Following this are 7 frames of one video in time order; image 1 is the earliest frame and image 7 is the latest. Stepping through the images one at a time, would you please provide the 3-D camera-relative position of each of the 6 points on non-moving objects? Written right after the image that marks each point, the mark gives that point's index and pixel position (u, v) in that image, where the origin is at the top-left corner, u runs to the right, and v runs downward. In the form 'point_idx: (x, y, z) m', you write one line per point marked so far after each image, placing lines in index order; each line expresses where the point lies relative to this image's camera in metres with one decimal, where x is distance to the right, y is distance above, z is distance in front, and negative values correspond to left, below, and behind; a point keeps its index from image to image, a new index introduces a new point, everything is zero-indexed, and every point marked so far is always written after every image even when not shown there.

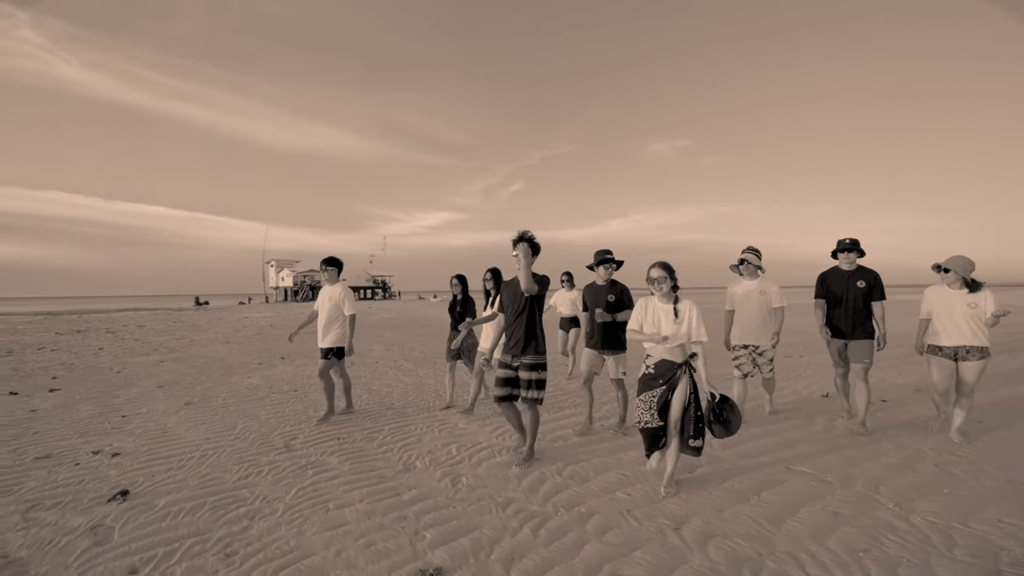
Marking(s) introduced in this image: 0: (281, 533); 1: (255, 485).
0: (-2.0, -2.1, +3.5) m
1: (-2.8, -2.1, +4.4) m
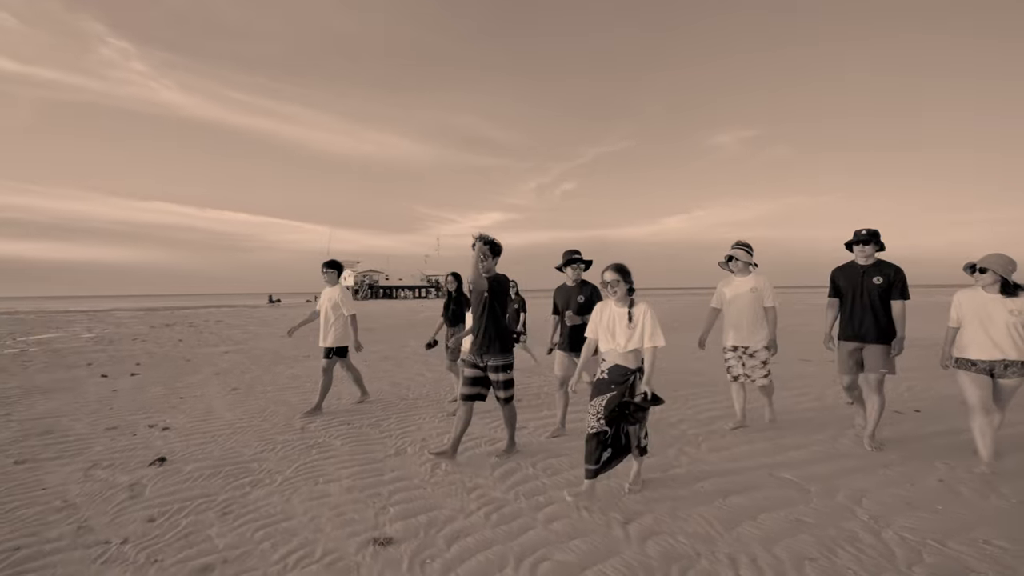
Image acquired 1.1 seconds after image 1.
0: (-2.4, -2.1, +4.1) m
1: (-3.0, -2.1, +5.0) m
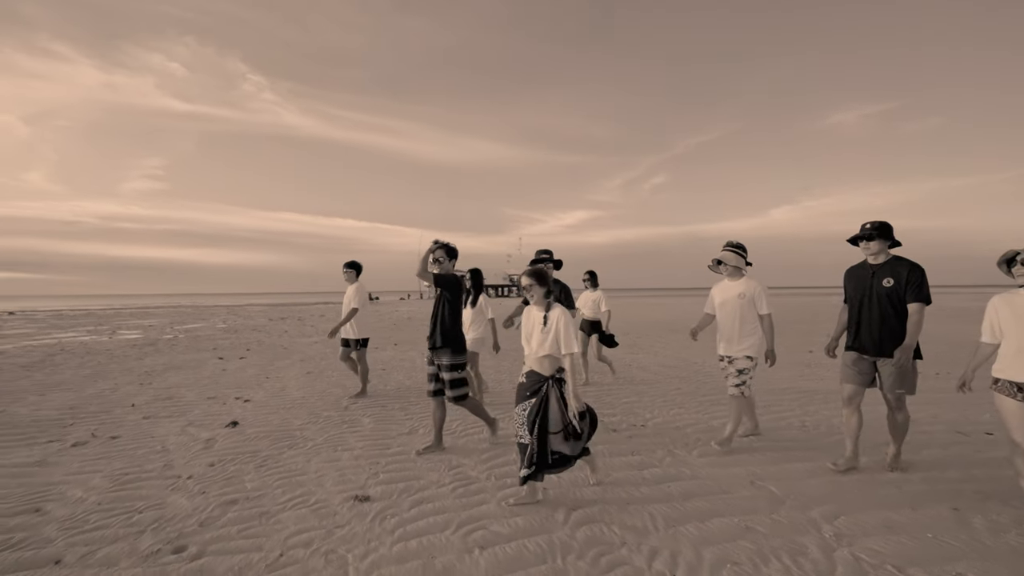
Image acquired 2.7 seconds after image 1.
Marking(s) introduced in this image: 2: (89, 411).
0: (-2.7, -2.1, +5.1) m
1: (-3.1, -2.1, +6.2) m
2: (-6.9, -2.0, +6.7) m
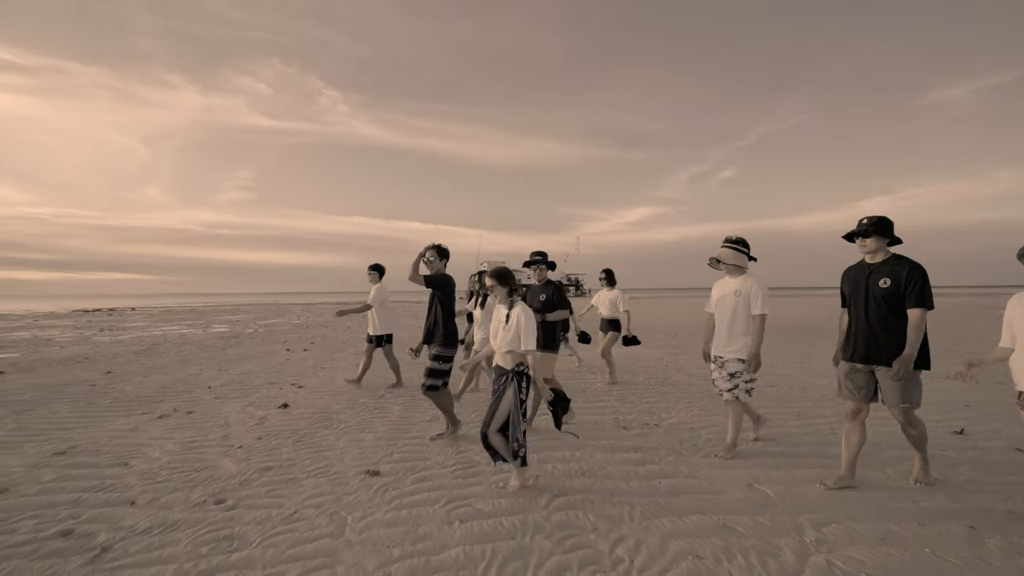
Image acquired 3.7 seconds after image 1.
0: (-2.6, -2.1, +5.8) m
1: (-2.9, -2.1, +6.9) m
2: (-6.6, -2.0, +8.0) m
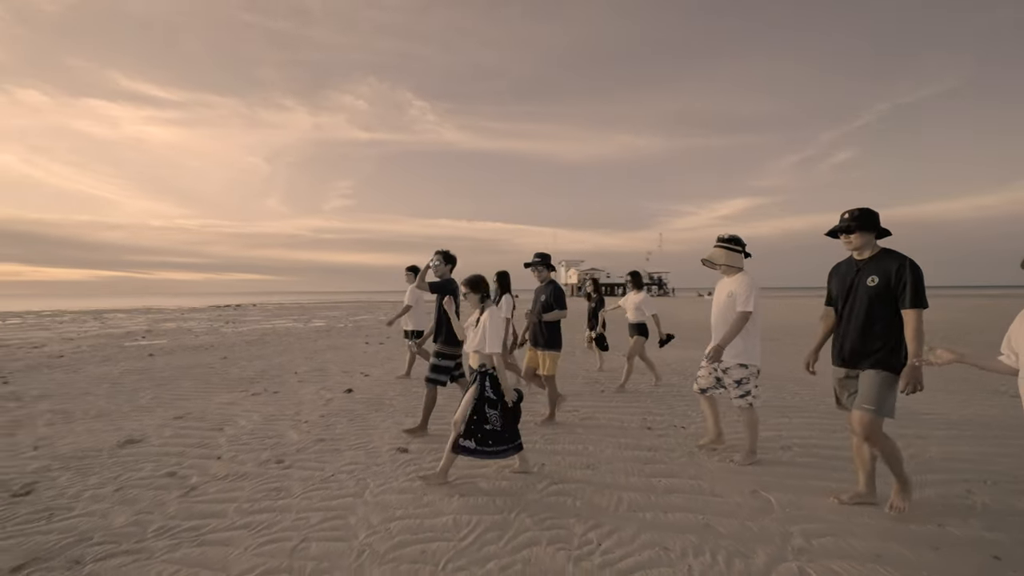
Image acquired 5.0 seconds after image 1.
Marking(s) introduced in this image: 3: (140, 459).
0: (-2.2, -2.1, +6.7) m
1: (-2.3, -2.1, +7.8) m
2: (-5.7, -2.0, +9.6) m
3: (-4.4, -2.0, +4.8) m
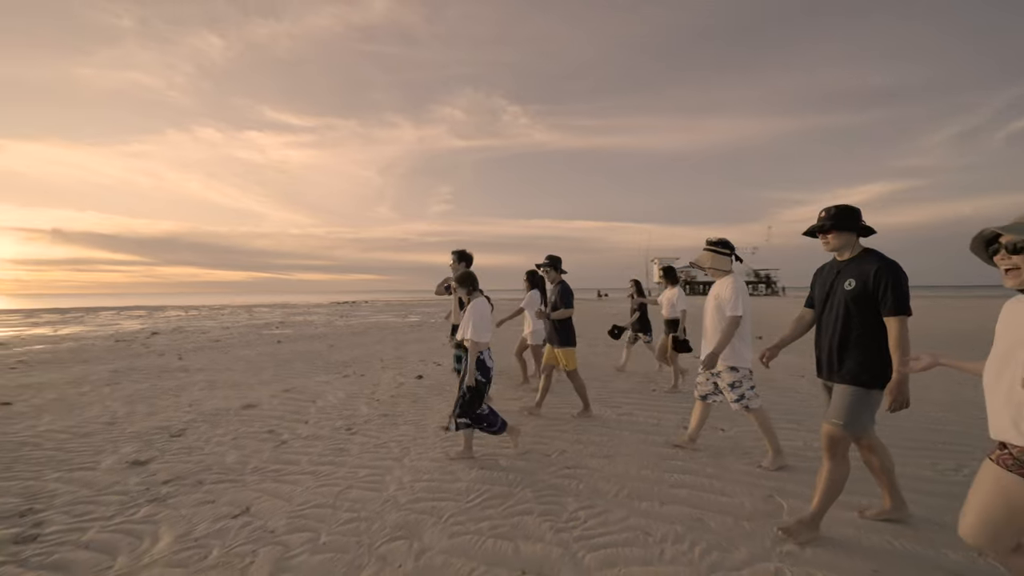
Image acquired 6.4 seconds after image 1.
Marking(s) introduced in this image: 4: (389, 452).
0: (-1.5, -2.1, +7.6) m
1: (-1.2, -2.1, +8.7) m
2: (-4.2, -2.0, +11.3) m
3: (-4.0, -2.0, +6.3) m
4: (-1.6, -2.1, +5.3) m
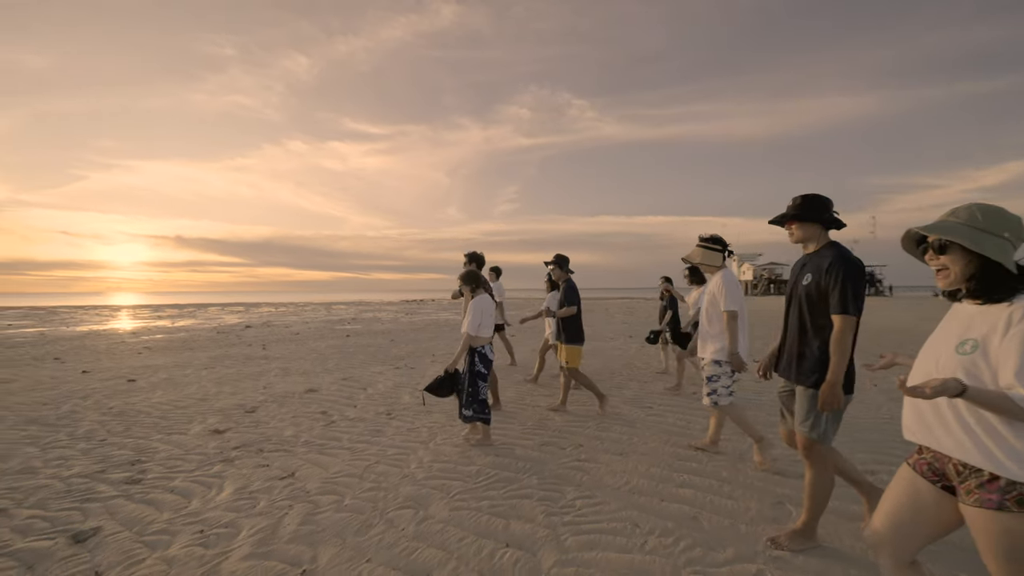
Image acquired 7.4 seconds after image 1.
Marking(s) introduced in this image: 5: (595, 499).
0: (-0.8, -2.1, +8.1) m
1: (-0.4, -2.1, +9.2) m
2: (-2.9, -2.0, +12.2) m
3: (-3.5, -2.0, +7.3) m
4: (-1.3, -2.1, +5.8) m
5: (+0.9, -2.2, +4.2) m
